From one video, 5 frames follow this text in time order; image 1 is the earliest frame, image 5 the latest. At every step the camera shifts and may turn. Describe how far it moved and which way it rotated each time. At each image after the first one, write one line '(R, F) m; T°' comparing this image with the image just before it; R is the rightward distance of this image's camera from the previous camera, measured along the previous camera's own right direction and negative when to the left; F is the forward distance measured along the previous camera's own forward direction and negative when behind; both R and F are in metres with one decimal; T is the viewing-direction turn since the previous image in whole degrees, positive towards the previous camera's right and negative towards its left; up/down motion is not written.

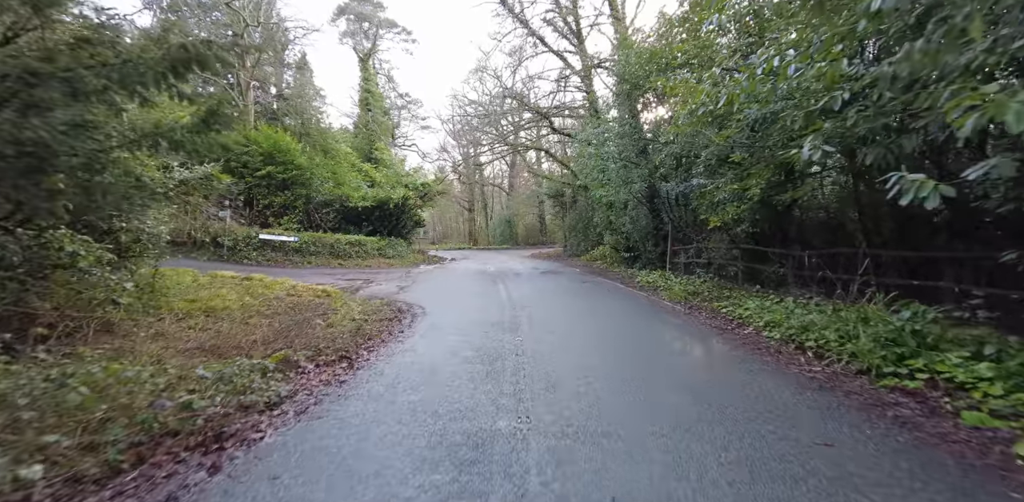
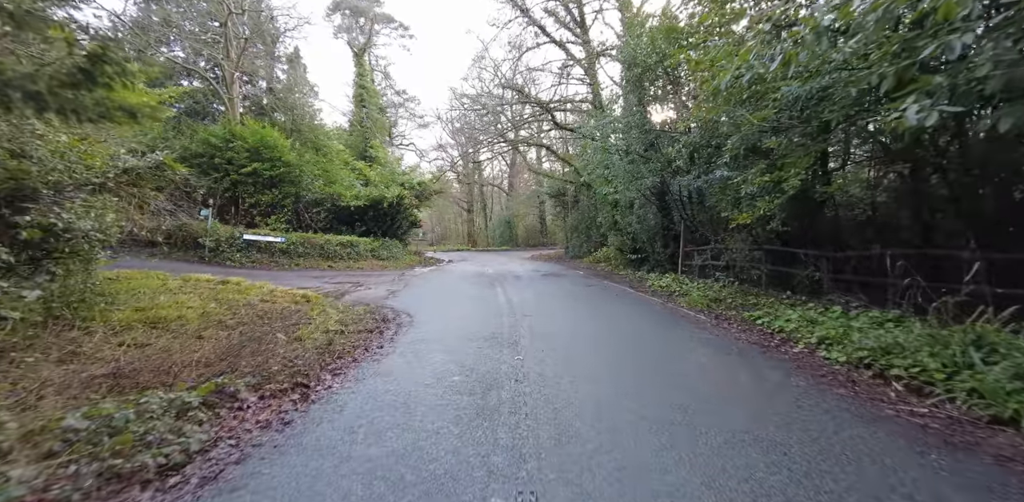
(0.0, +1.1) m; 0°
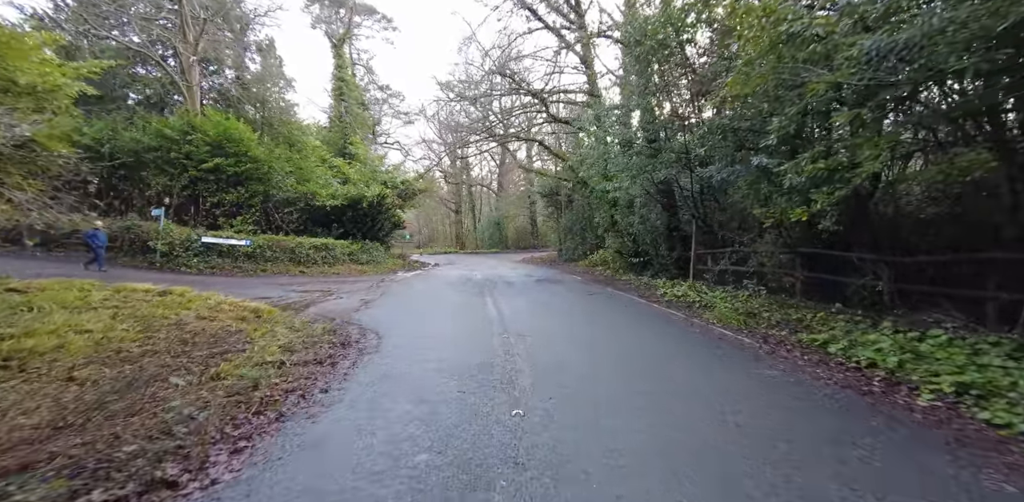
(-0.1, +1.6) m; +2°
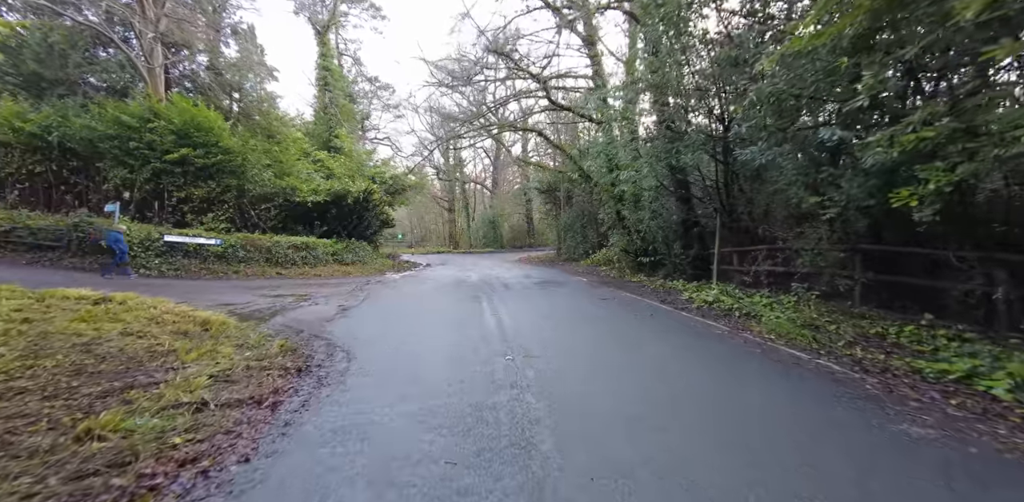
(-0.2, +1.5) m; +1°
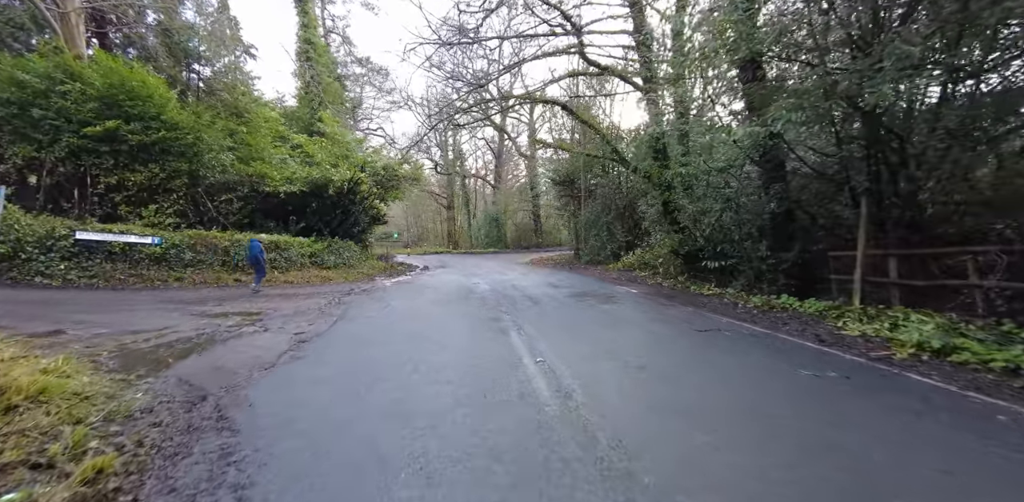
(-0.8, +3.7) m; 0°
